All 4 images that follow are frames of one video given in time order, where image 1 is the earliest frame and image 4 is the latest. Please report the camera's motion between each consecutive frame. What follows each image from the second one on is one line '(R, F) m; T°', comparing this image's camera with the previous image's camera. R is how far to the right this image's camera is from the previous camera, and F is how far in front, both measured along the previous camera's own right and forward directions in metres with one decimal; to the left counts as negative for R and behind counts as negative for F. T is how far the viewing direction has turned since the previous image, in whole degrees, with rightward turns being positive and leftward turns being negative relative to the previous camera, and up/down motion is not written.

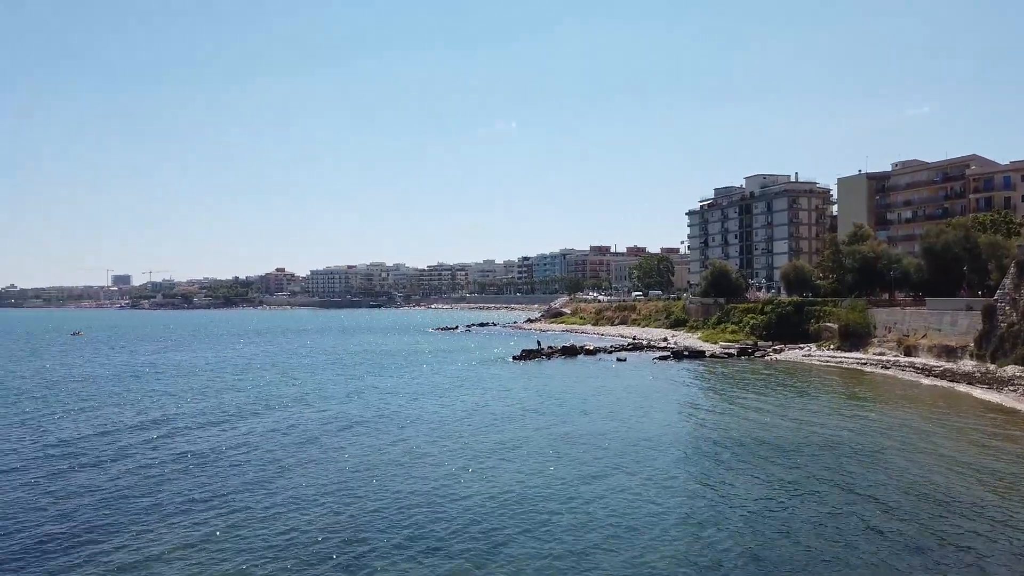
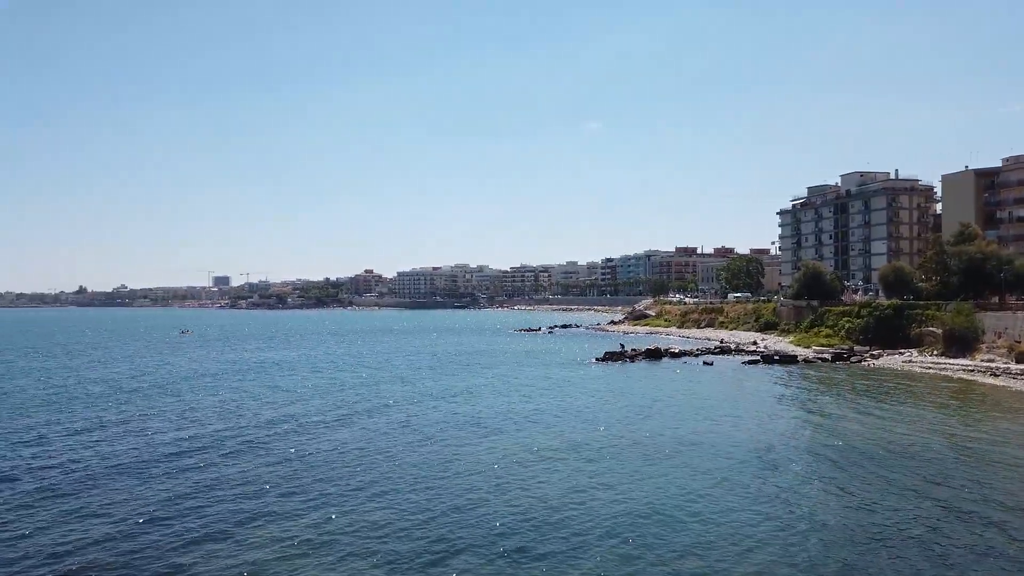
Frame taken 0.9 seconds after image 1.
(+1.3, -0.2) m; -7°
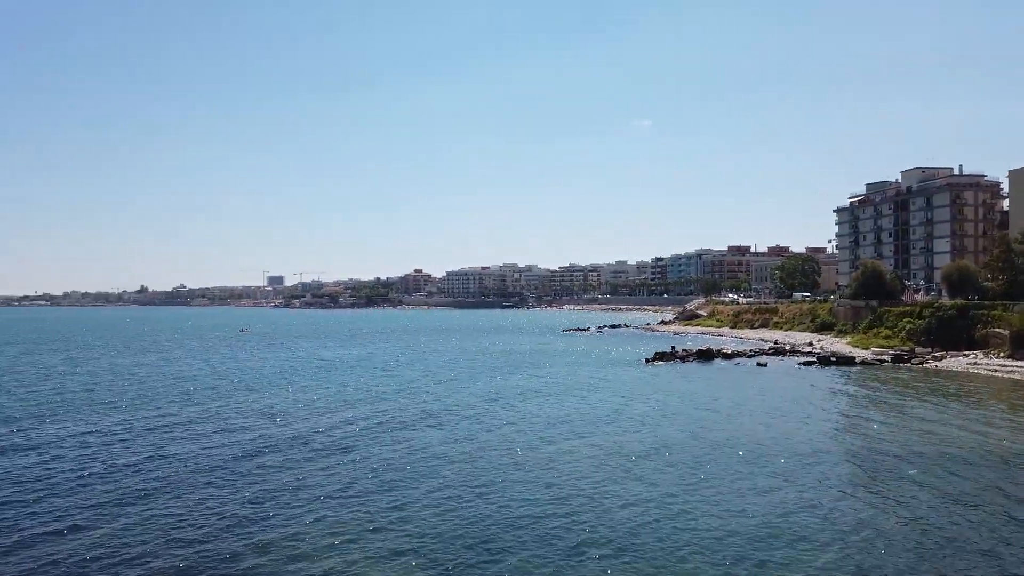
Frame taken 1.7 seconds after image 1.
(+0.5, 0.0) m; -4°
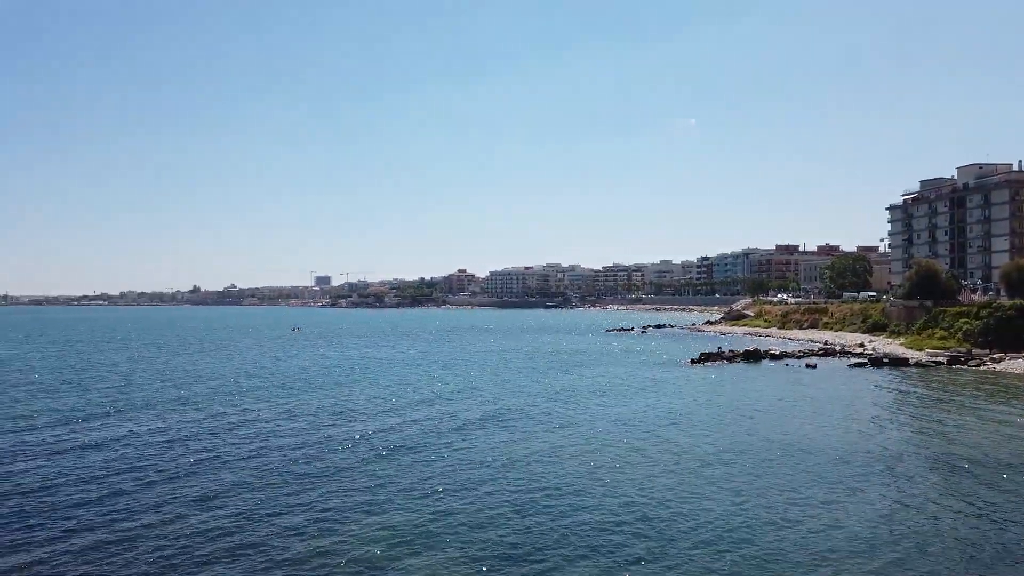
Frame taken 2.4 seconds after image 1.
(-0.4, 0.0) m; -3°
